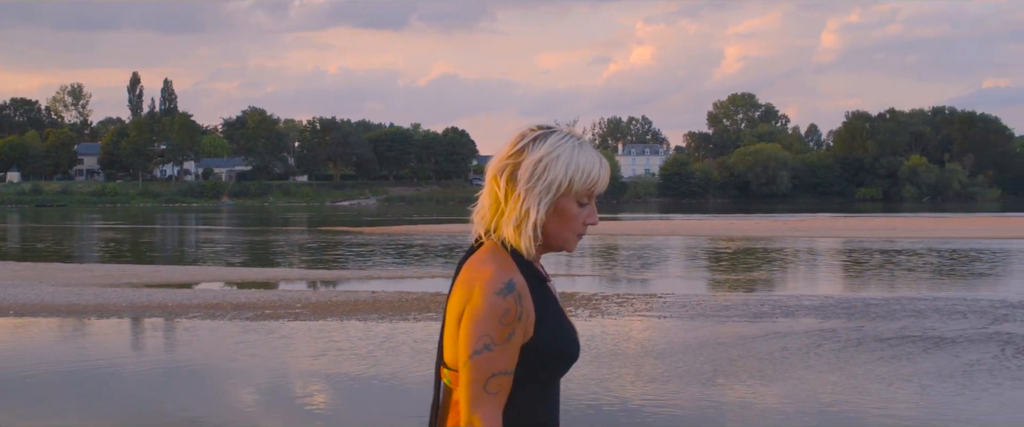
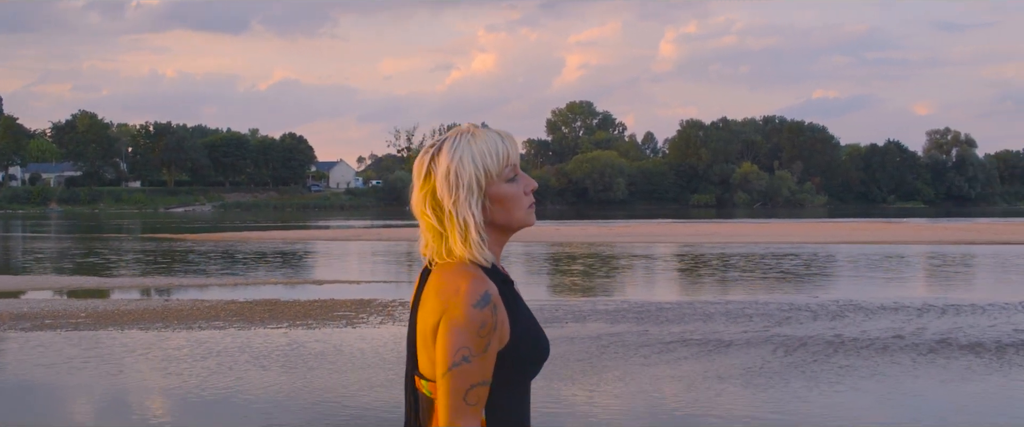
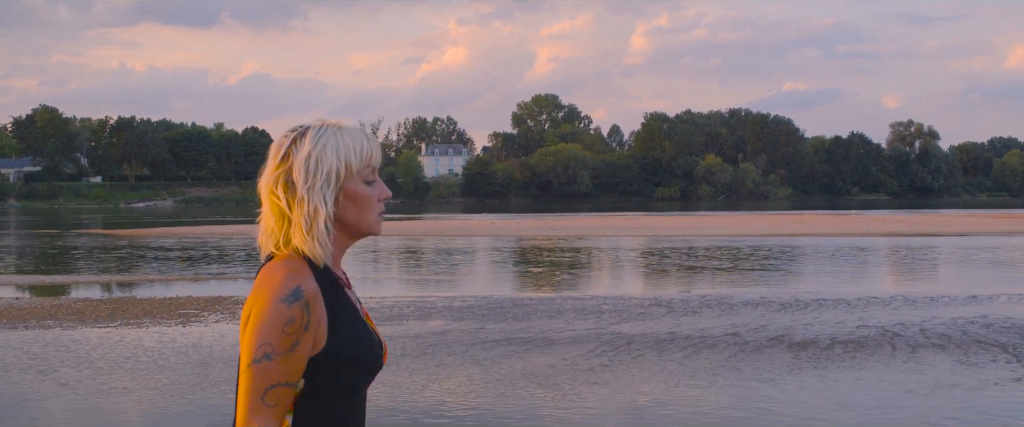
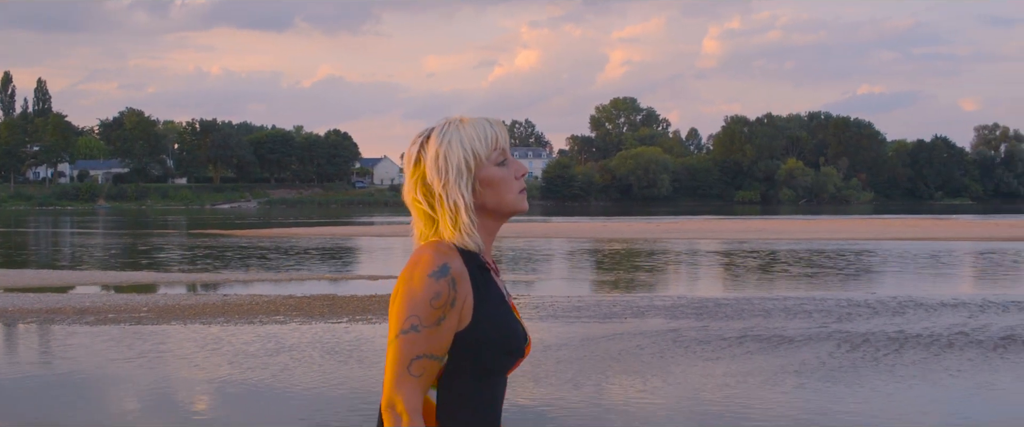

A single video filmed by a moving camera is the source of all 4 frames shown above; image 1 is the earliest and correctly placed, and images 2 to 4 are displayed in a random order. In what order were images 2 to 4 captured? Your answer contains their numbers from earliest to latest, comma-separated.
4, 2, 3
